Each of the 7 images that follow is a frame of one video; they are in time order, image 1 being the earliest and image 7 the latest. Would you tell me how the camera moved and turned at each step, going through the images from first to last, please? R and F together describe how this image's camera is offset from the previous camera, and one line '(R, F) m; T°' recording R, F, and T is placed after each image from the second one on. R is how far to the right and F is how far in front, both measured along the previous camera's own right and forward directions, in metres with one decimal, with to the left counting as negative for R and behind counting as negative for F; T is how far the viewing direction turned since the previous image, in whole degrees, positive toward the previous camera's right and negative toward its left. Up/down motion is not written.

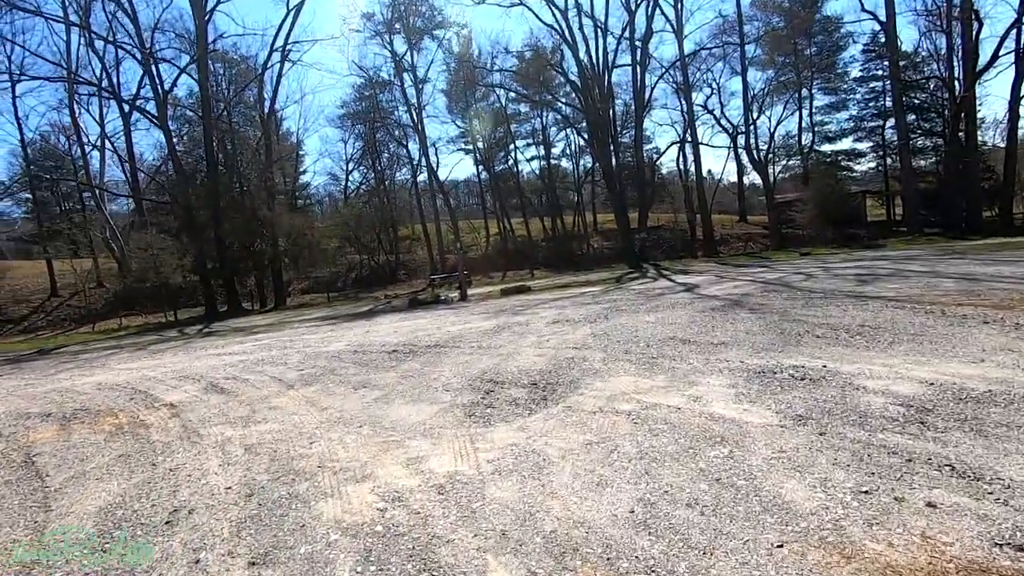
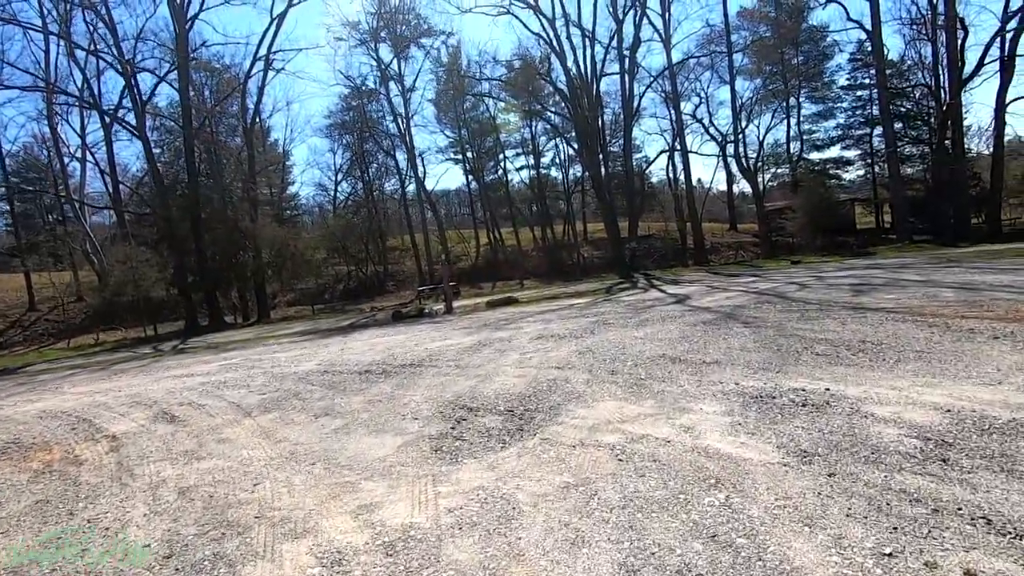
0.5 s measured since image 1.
(+0.2, +0.5) m; +1°
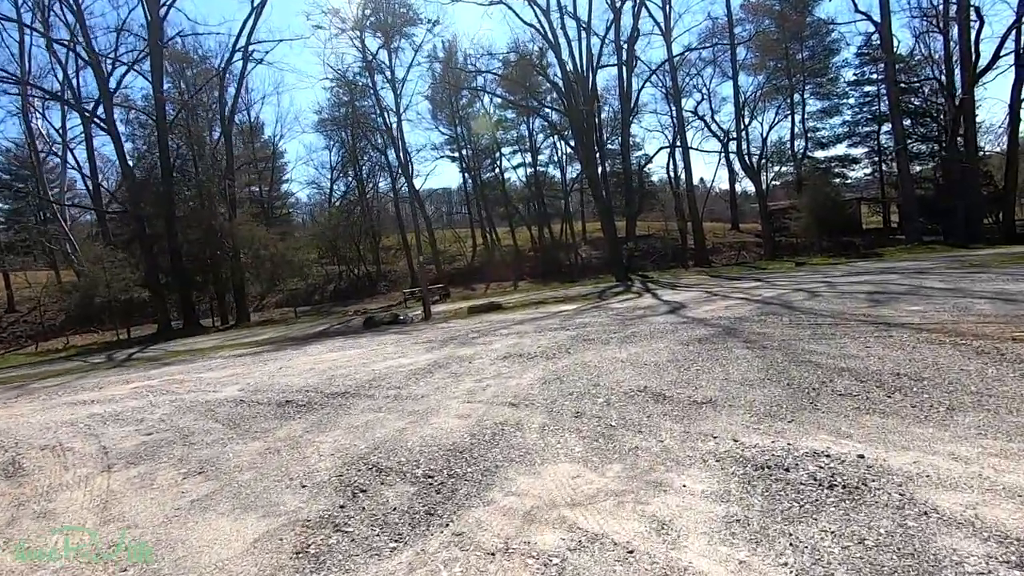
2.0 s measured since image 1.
(+0.6, +1.3) m; 0°
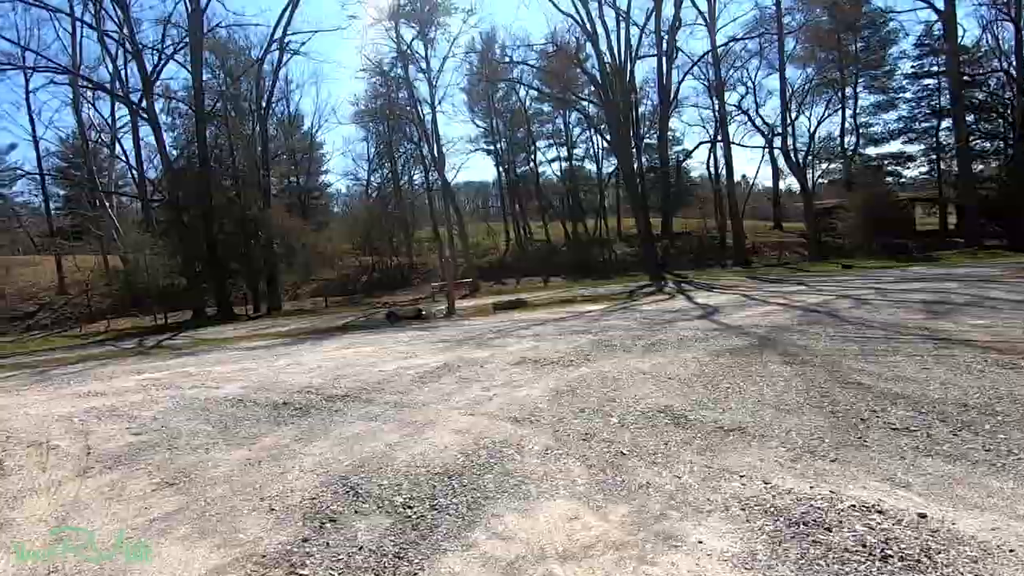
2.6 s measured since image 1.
(+0.2, +0.5) m; -4°
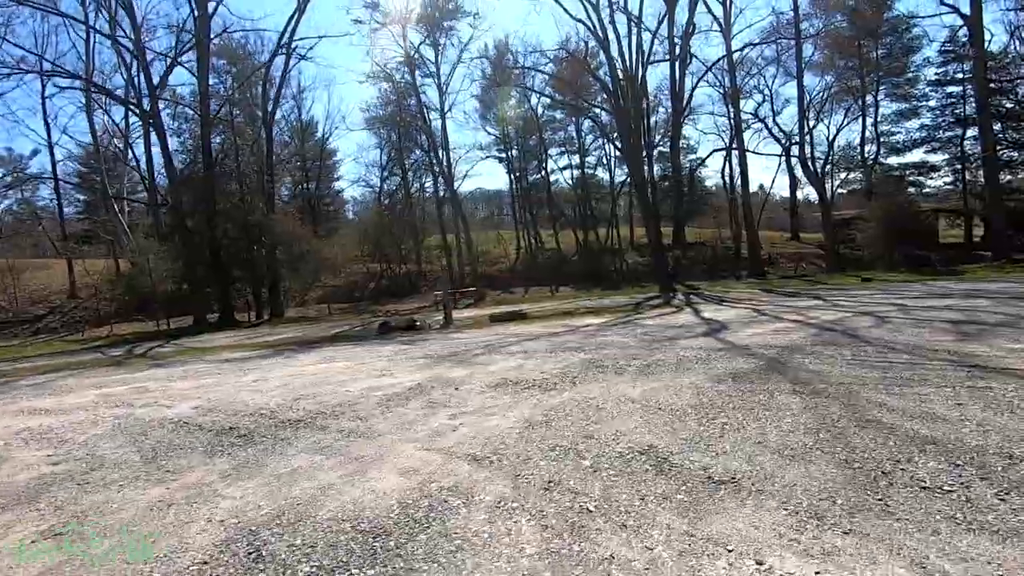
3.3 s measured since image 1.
(+0.4, +0.7) m; -2°
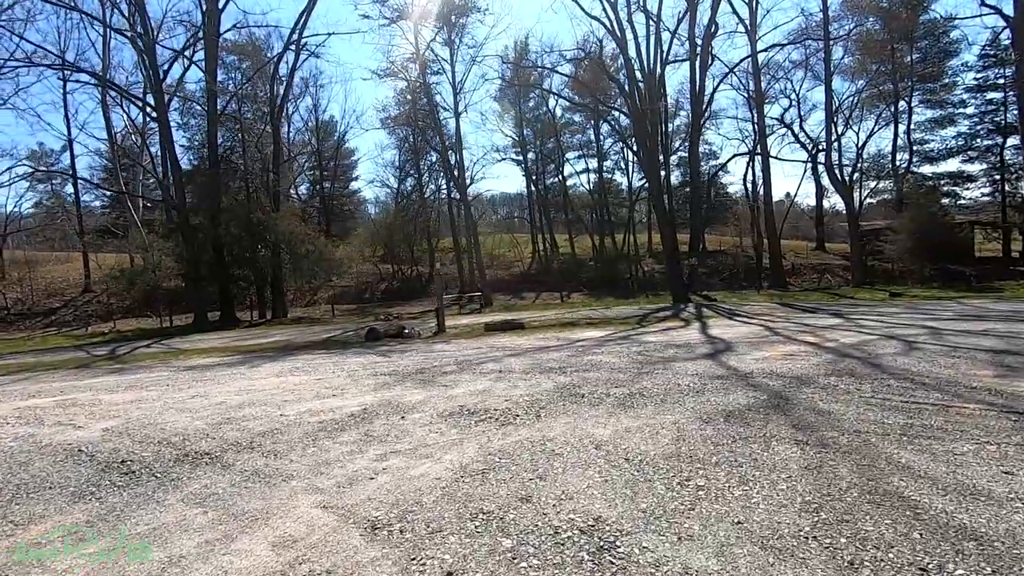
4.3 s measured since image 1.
(+0.6, +0.9) m; -2°
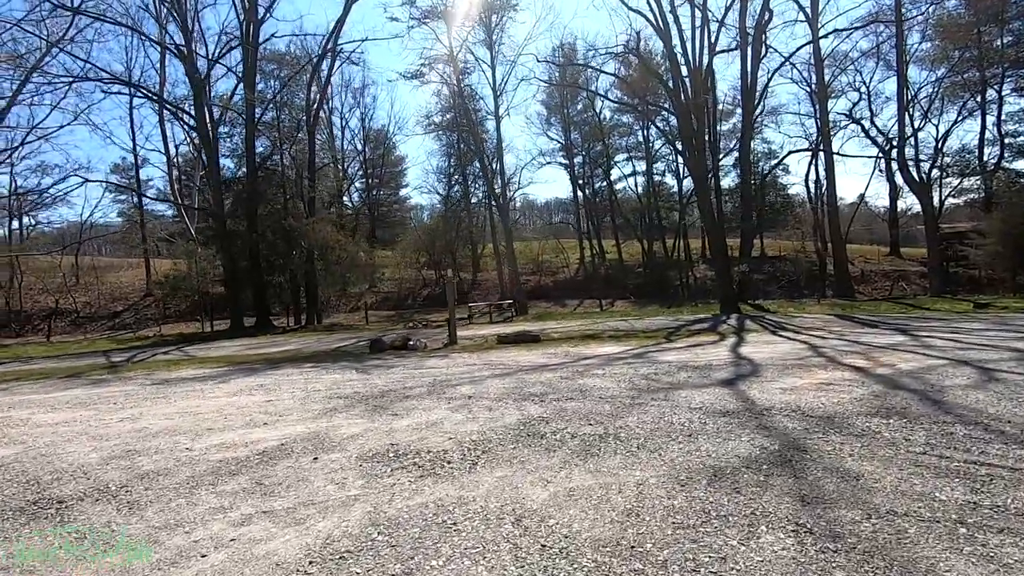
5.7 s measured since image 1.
(+1.0, +1.1) m; -6°
